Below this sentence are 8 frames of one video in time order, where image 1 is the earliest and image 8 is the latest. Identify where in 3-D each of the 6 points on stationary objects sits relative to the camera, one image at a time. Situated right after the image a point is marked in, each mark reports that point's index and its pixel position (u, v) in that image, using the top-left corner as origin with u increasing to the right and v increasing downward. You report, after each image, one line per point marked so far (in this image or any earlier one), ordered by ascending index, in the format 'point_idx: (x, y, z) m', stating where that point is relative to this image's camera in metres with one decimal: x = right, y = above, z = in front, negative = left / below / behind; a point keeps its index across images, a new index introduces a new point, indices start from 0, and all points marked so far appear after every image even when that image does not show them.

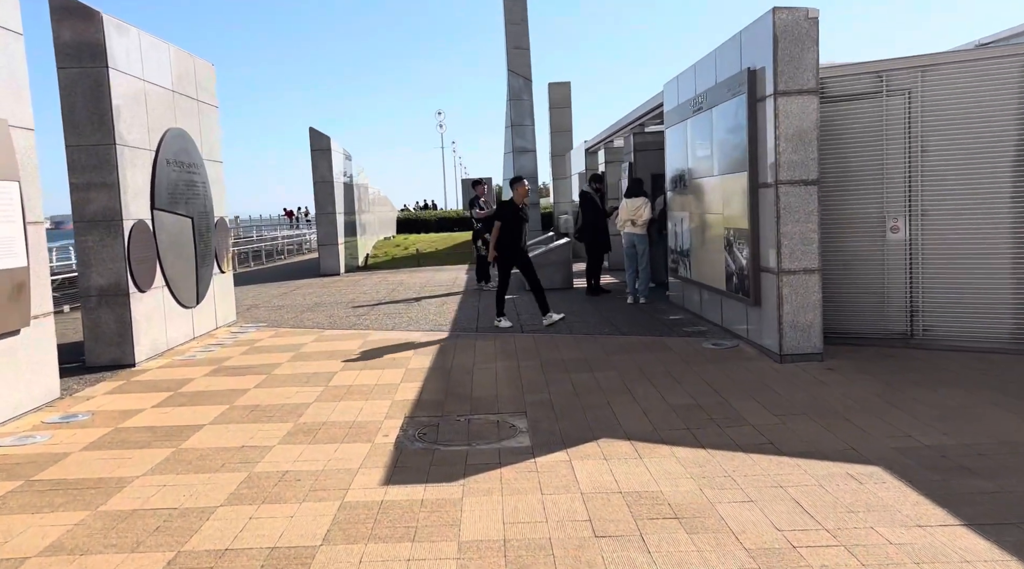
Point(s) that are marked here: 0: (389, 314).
0: (-1.9, -0.5, +12.0) m
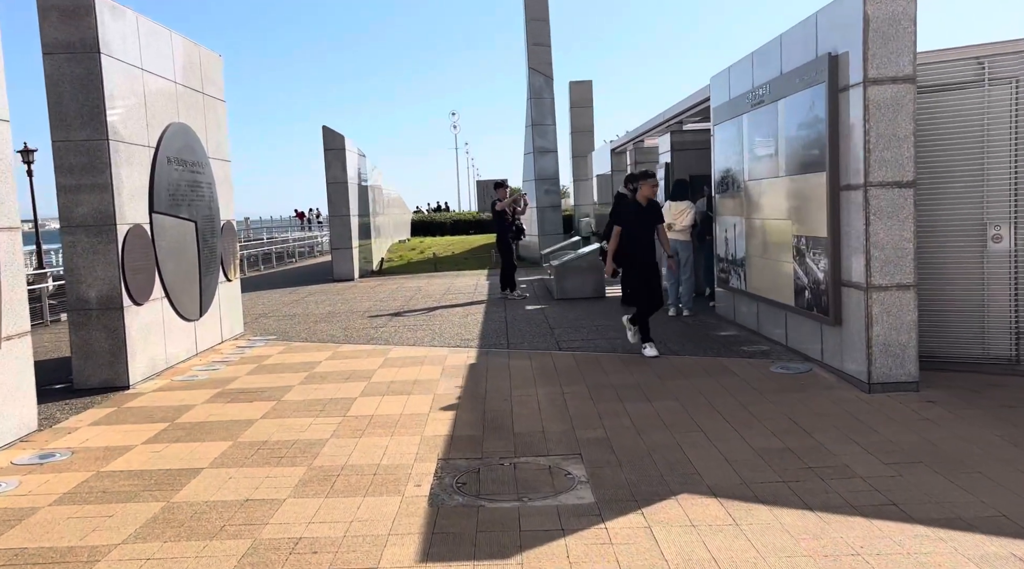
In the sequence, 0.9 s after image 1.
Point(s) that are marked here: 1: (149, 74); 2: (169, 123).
0: (-1.5, -0.6, +11.1) m
1: (-3.9, +2.2, +8.4) m
2: (-3.9, +1.8, +8.9) m
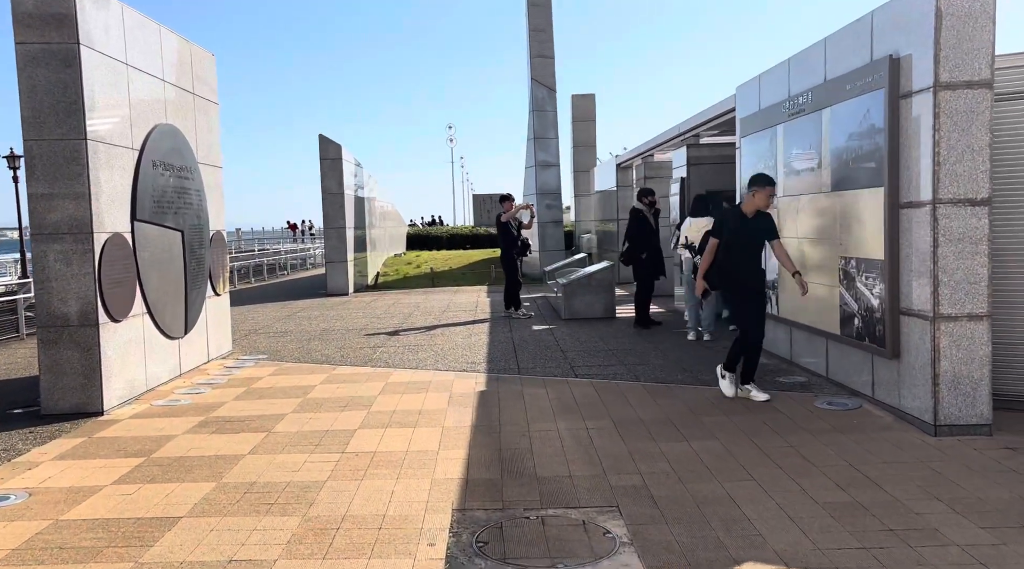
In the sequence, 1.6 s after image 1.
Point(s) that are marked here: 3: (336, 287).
0: (-1.4, -0.8, +10.4) m
1: (-3.7, +2.1, +7.7) m
2: (-3.7, +1.7, +8.2) m
3: (-4.4, -0.1, +19.5) m
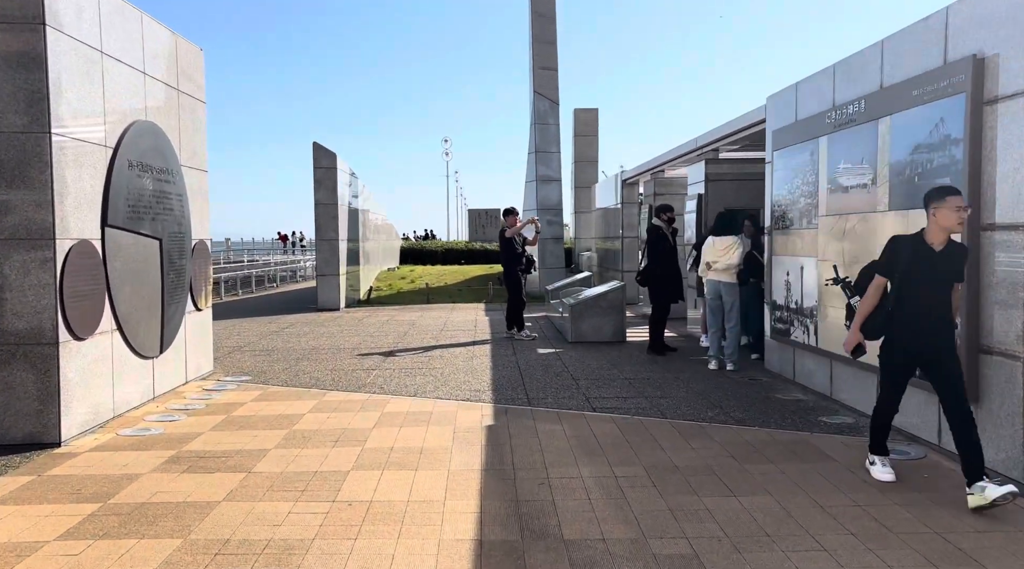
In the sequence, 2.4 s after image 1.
0: (-1.3, -1.0, +9.6) m
1: (-3.6, +2.0, +7.0) m
2: (-3.6, +1.6, +7.5) m
3: (-4.4, -0.4, +18.7) m
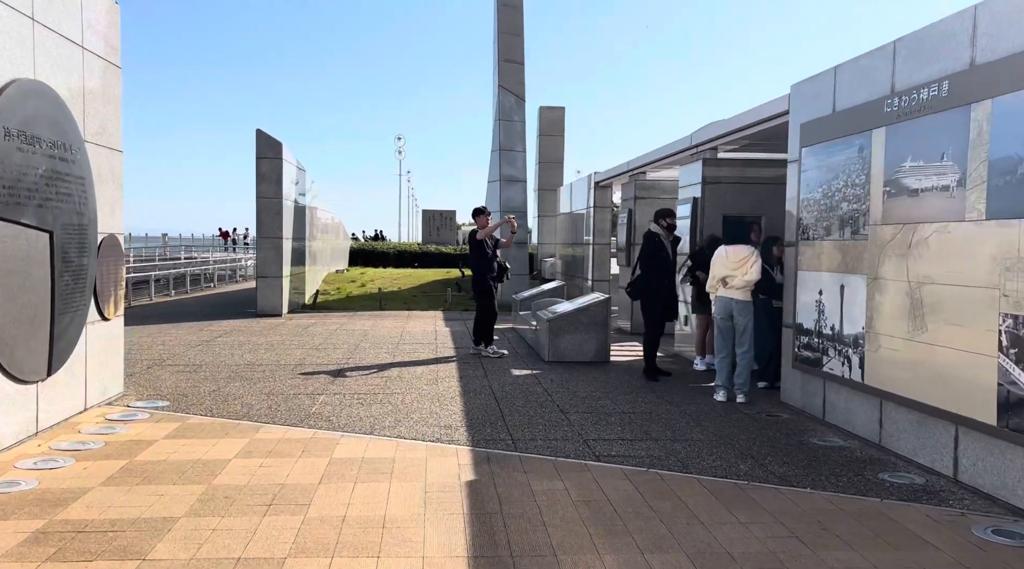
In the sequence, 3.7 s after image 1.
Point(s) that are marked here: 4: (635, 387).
0: (-1.6, -1.1, +8.1) m
1: (-3.6, +2.0, +5.3) m
2: (-3.7, +1.5, +5.8) m
3: (-5.3, -0.5, +16.9) m
4: (+1.3, -1.1, +8.6) m
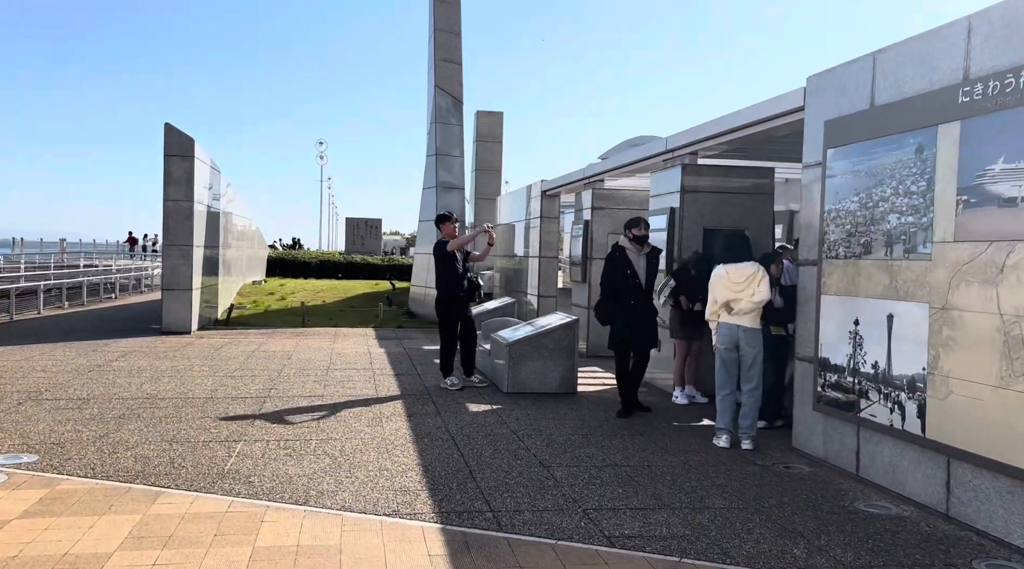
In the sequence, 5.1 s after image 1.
0: (-1.9, -1.3, +6.5) m
1: (-3.6, +1.8, +3.6) m
2: (-3.7, +1.4, +4.1) m
3: (-6.4, -0.7, +15.0) m
4: (+1.0, -1.3, +7.3) m
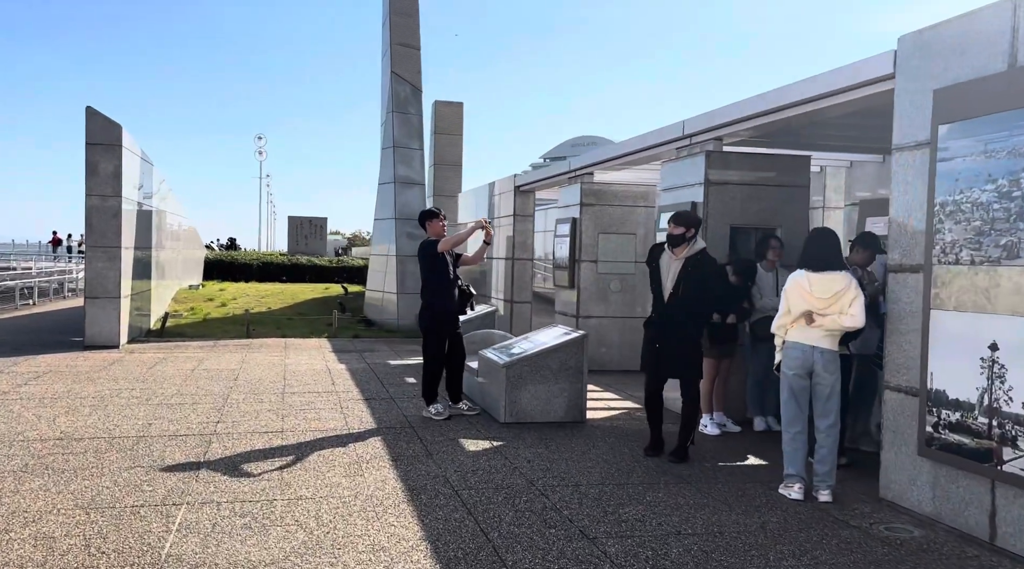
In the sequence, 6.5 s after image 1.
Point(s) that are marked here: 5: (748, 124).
0: (-1.7, -1.4, +5.0) m
1: (-3.2, +1.7, +1.9) m
2: (-3.4, +1.3, +2.4) m
3: (-6.9, -0.9, +13.1) m
4: (+1.1, -1.4, +6.0) m
5: (+2.3, +1.5, +7.3) m
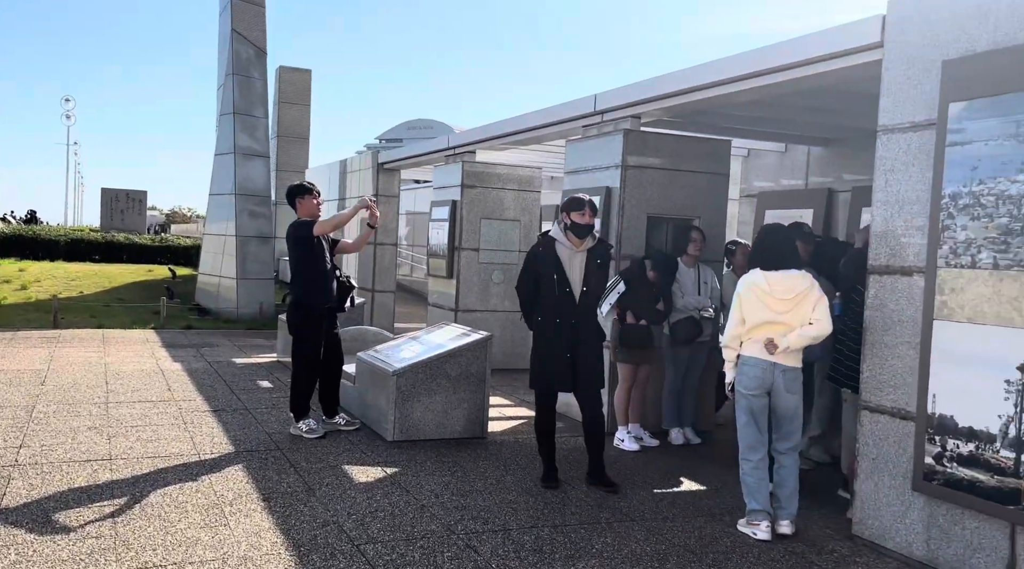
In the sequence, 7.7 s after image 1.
0: (-2.0, -1.4, +3.4) m
1: (-2.8, +1.7, +0.1) m
2: (-3.1, +1.3, +0.6) m
3: (-8.7, -0.6, +10.3) m
4: (+0.5, -1.4, +5.0) m
5: (+1.5, +1.5, +6.5) m
